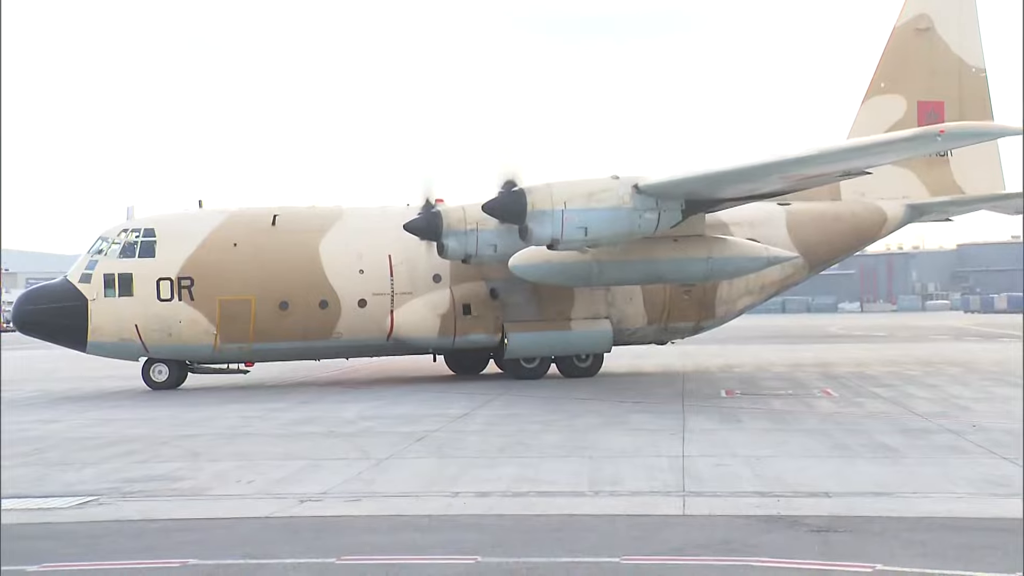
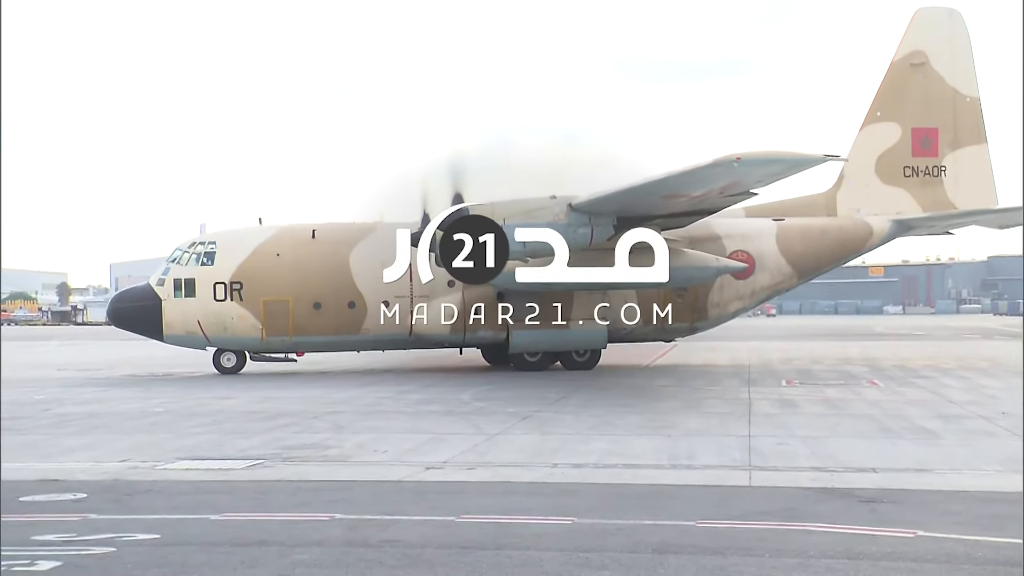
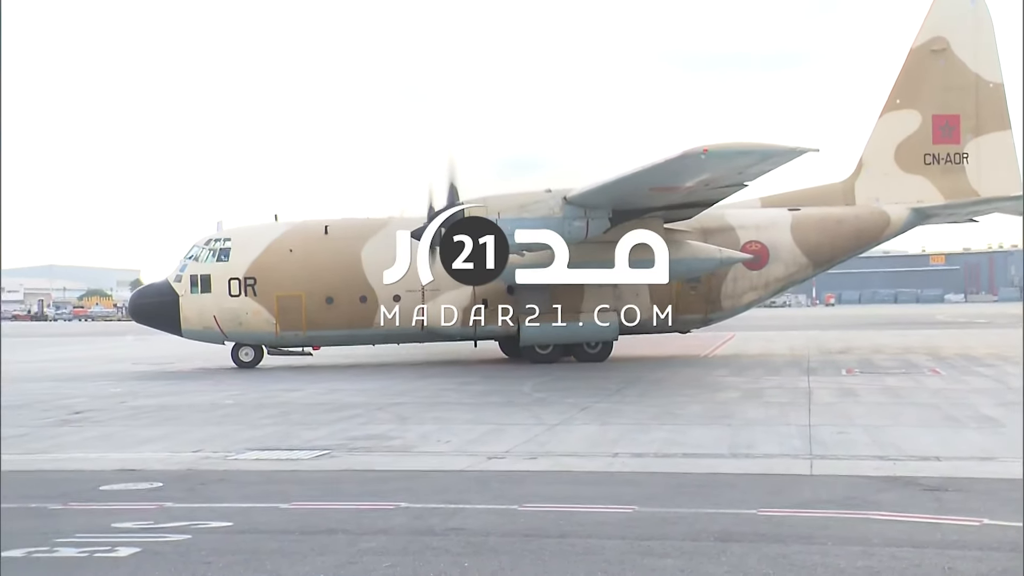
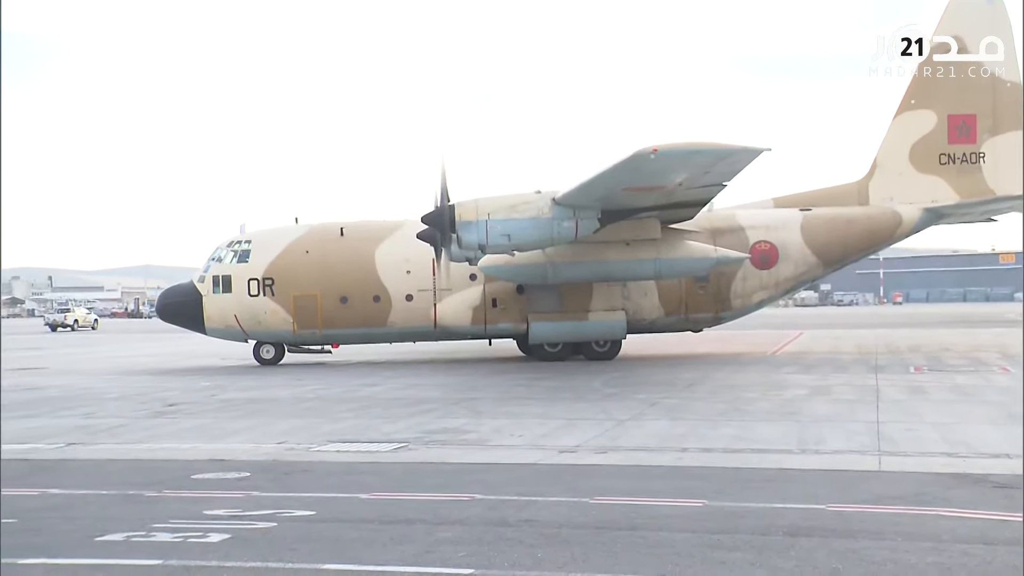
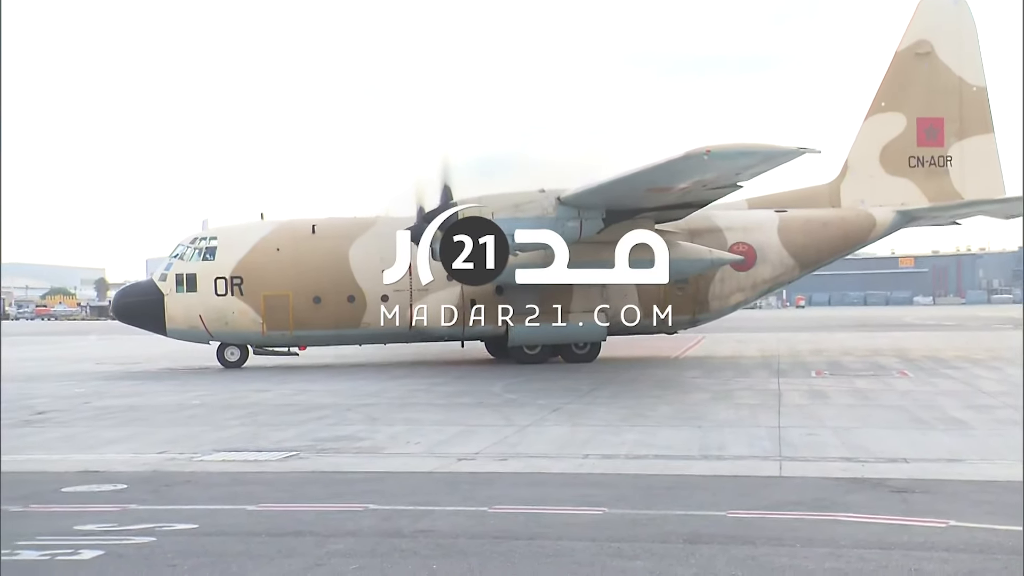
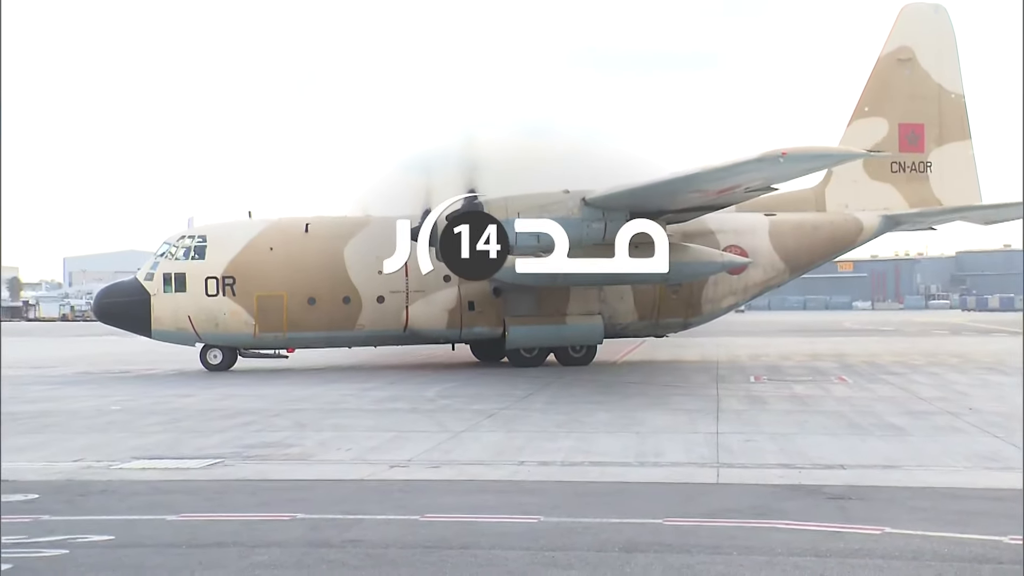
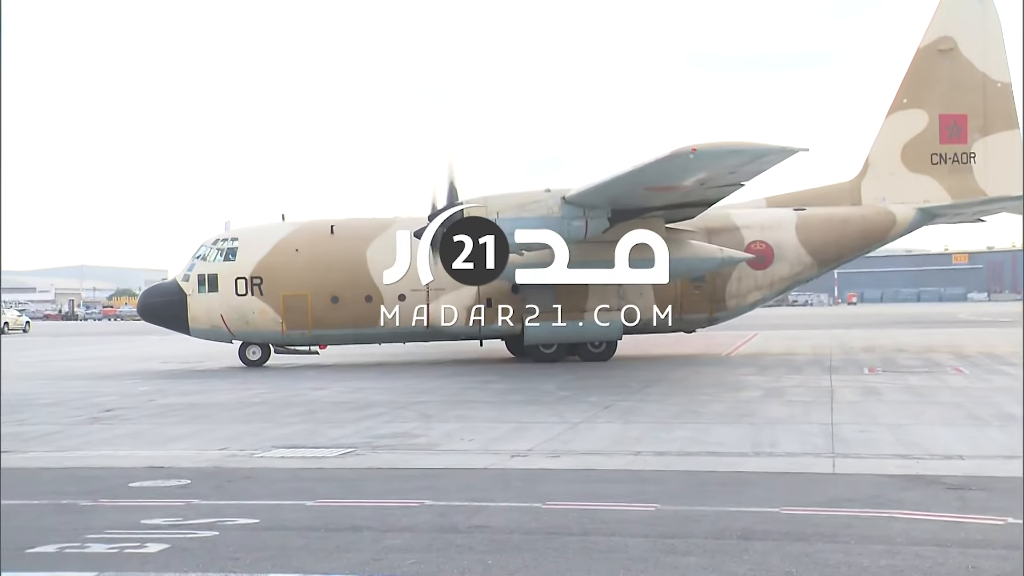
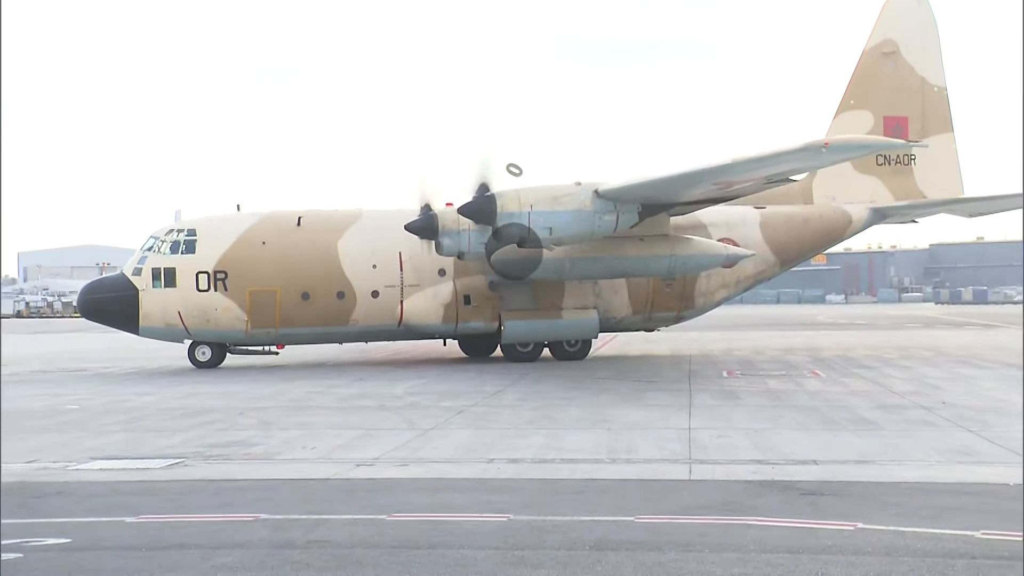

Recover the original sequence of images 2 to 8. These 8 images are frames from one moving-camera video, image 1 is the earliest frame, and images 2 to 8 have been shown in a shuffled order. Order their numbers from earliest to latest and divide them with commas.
8, 6, 2, 5, 3, 7, 4
